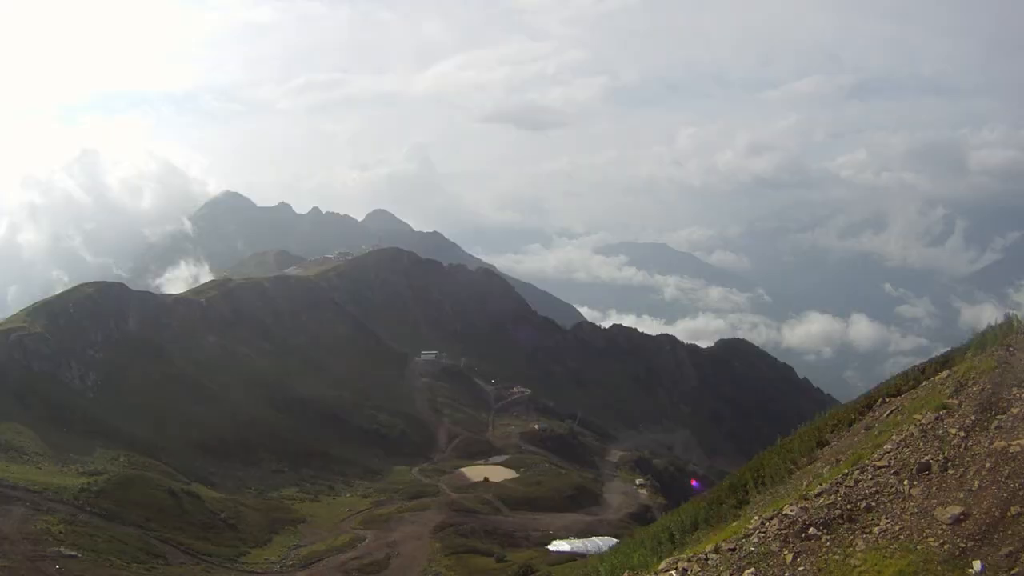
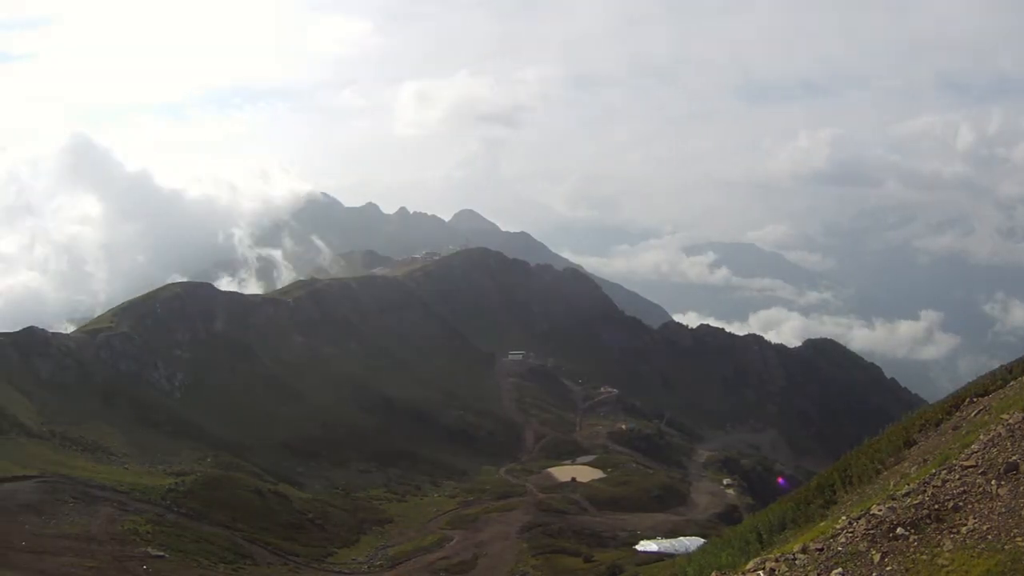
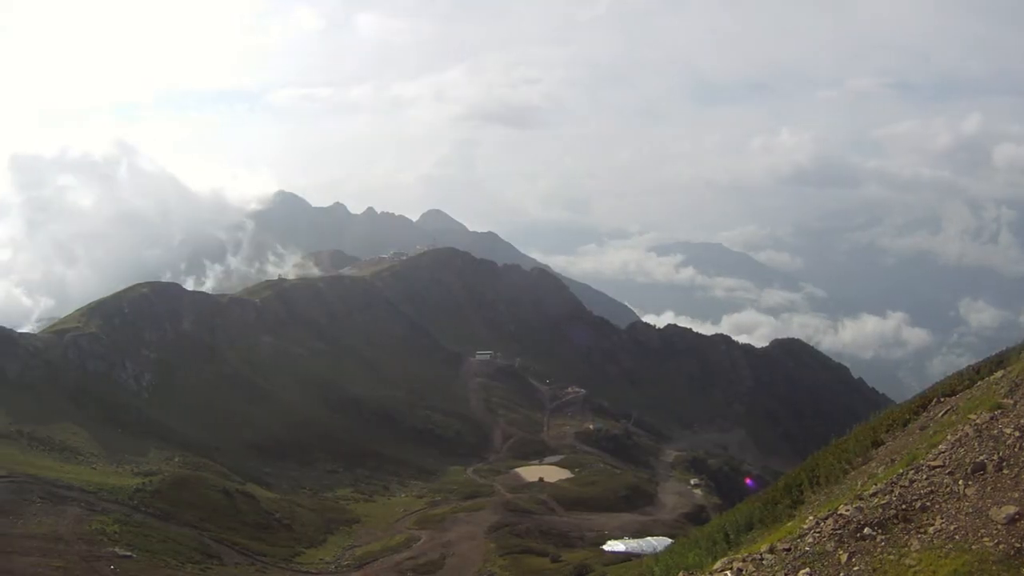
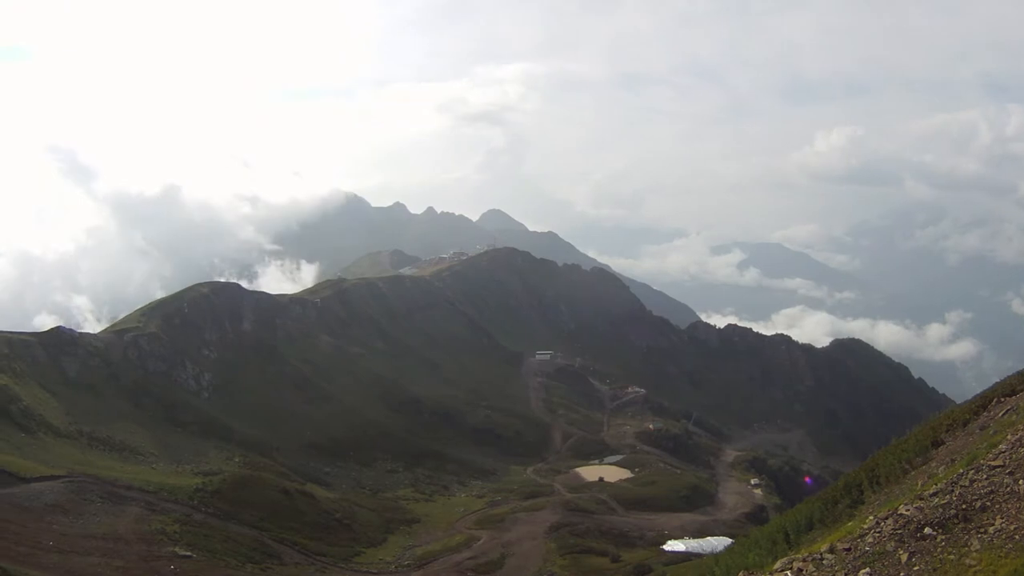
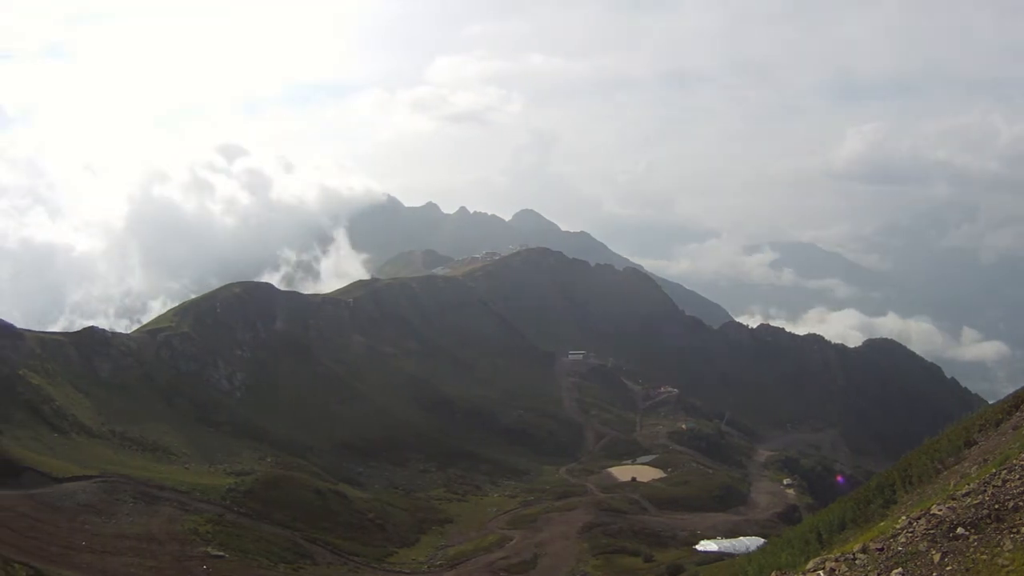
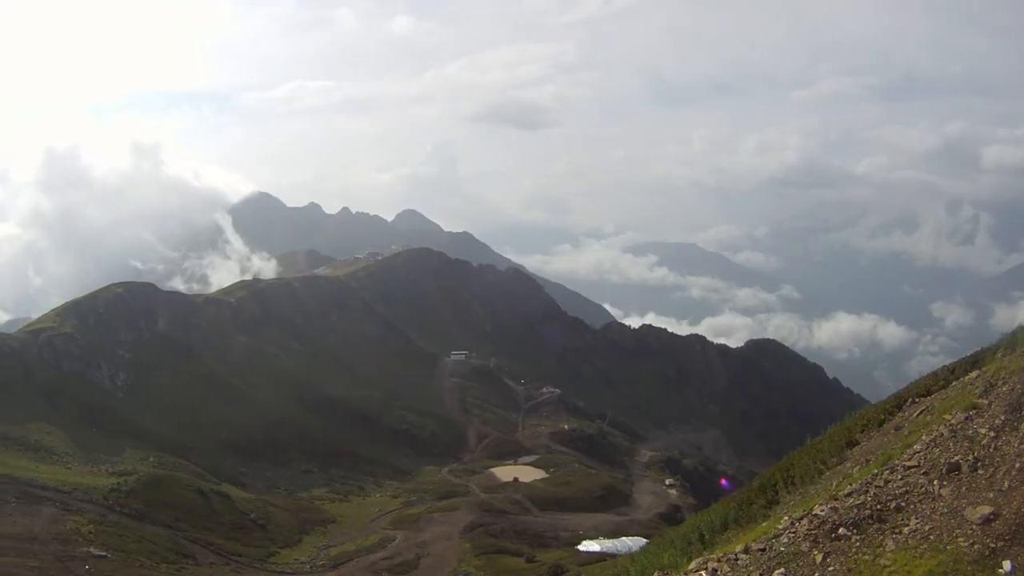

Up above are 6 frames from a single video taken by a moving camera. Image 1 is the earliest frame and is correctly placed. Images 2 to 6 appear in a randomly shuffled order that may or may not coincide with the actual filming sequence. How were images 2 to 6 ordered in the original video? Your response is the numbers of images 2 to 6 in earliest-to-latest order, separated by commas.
6, 3, 2, 4, 5
